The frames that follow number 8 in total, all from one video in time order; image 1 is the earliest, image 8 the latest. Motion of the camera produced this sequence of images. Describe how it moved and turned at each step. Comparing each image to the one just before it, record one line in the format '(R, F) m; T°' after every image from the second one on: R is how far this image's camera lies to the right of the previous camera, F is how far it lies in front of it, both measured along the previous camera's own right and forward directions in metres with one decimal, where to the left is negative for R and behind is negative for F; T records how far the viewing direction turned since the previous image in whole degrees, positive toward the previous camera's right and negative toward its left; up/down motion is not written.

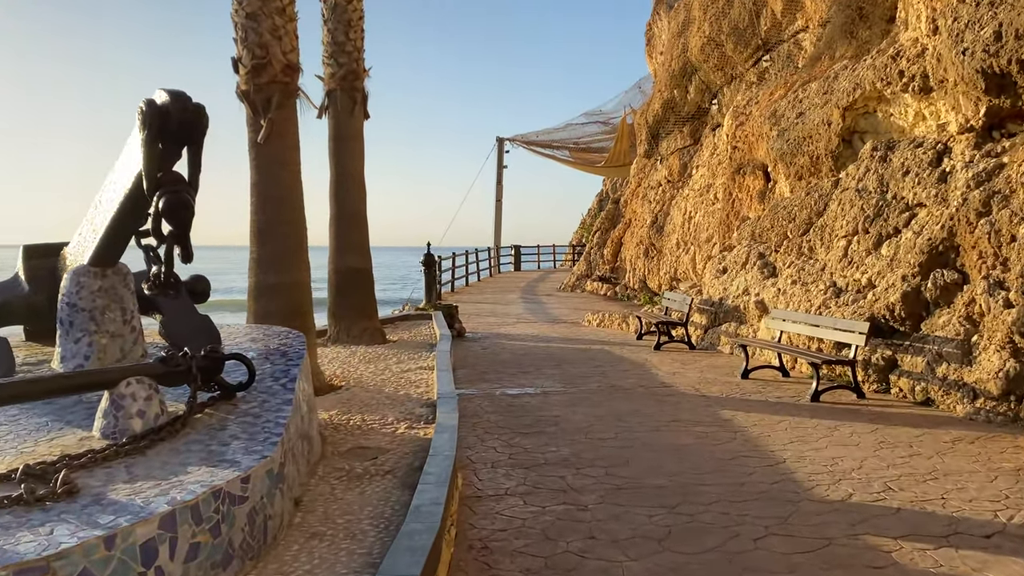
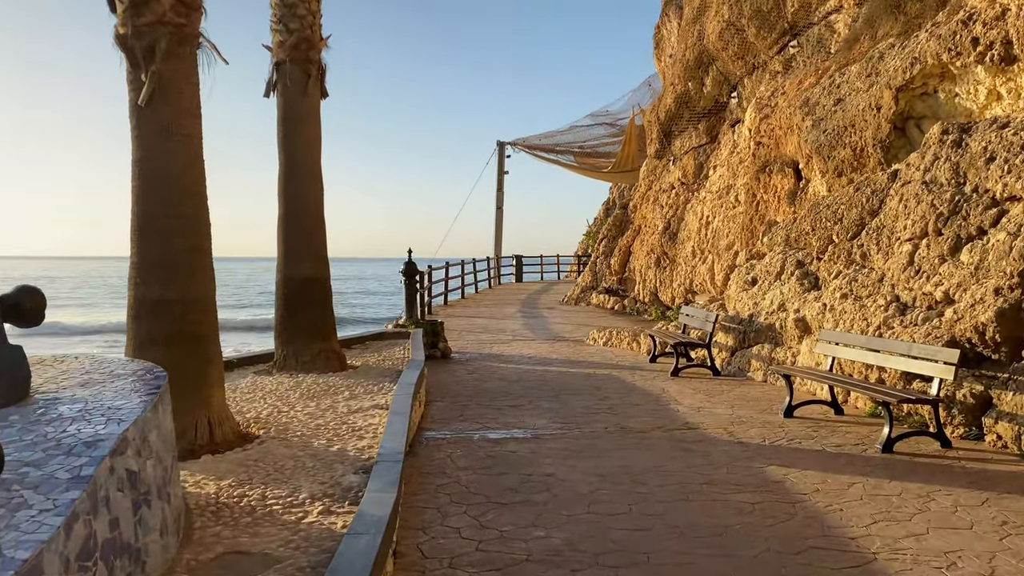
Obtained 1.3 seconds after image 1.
(+0.1, +1.3) m; 0°
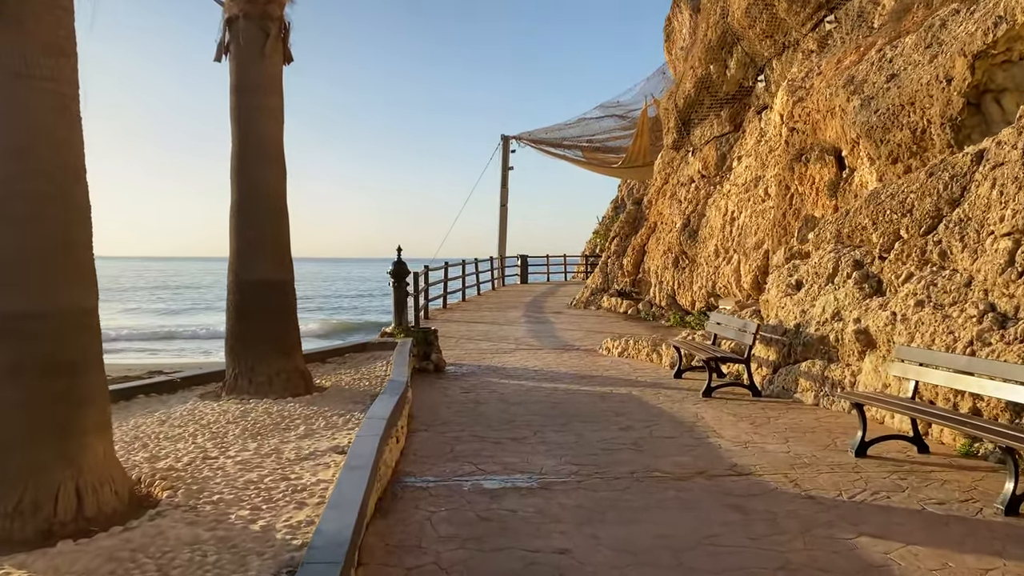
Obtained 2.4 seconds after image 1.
(0.0, +1.1) m; 0°
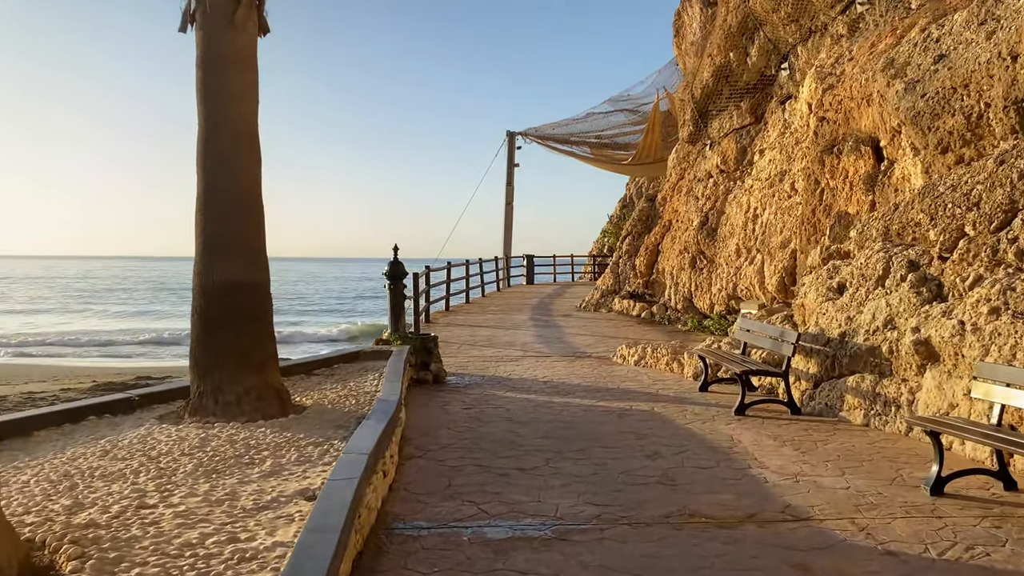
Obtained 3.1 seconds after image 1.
(0.0, +0.7) m; 0°
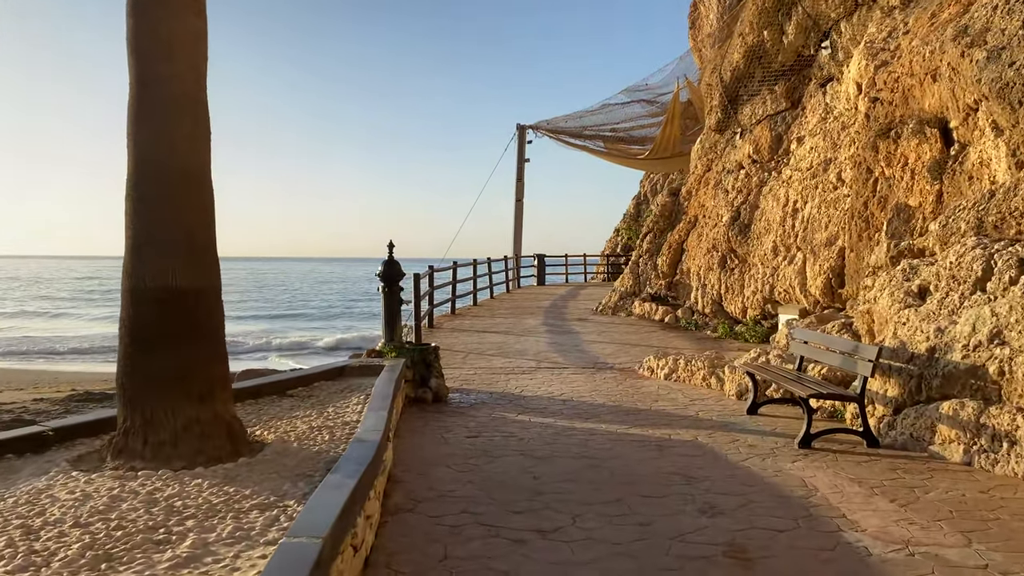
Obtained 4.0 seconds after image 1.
(0.0, +1.0) m; -1°
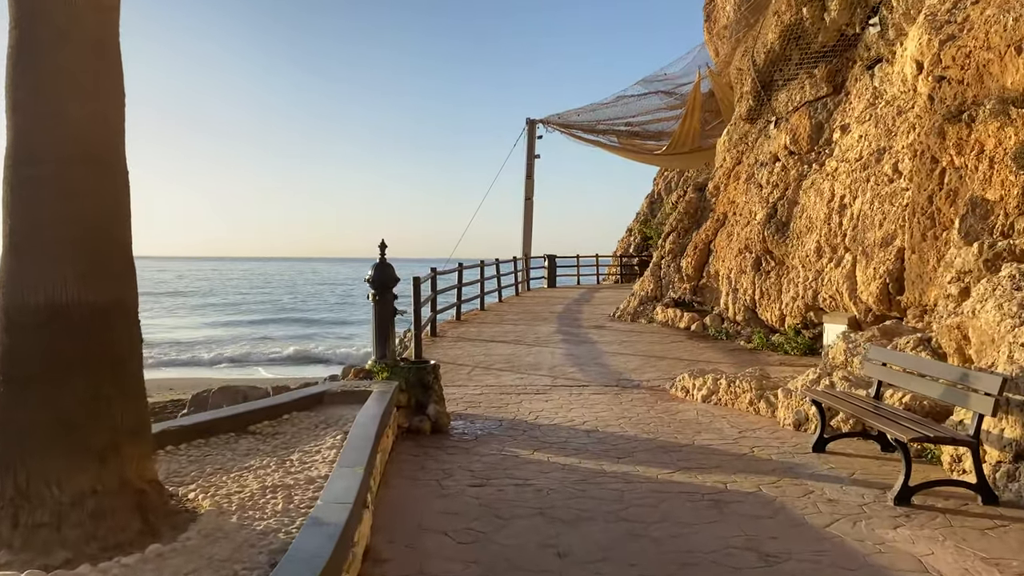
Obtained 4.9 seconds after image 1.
(0.0, +0.9) m; -1°
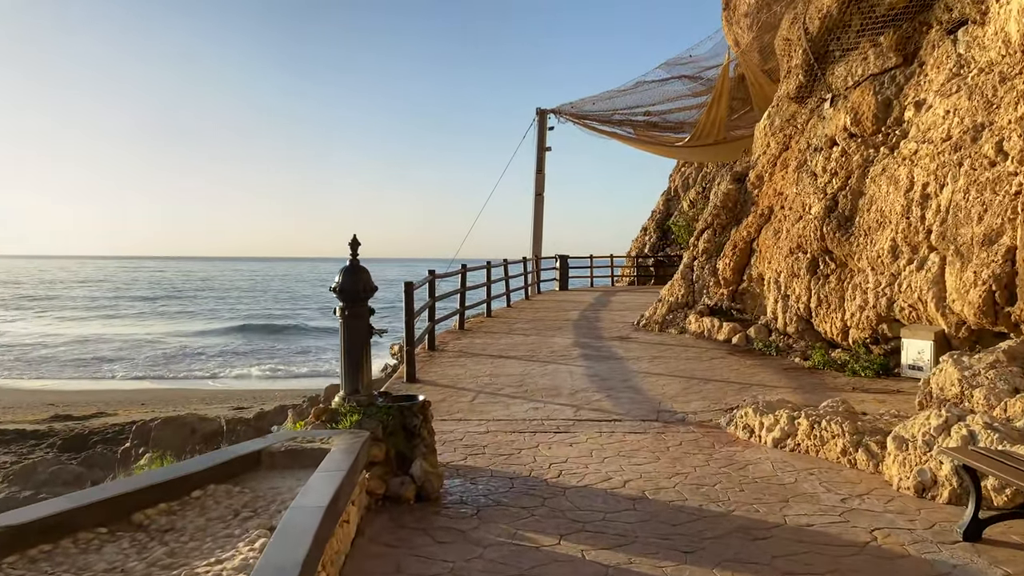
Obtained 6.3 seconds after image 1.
(0.0, +1.3) m; 0°
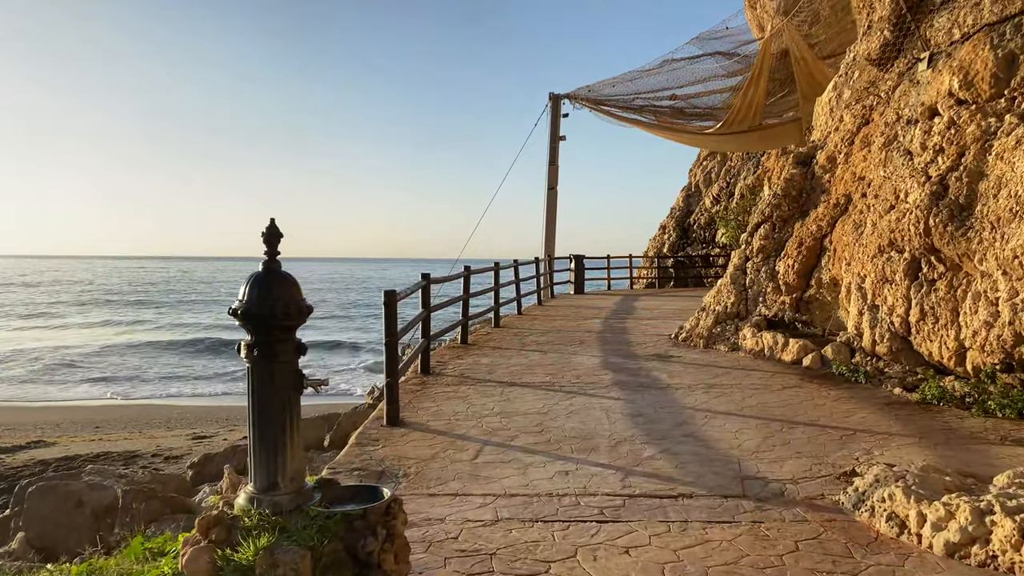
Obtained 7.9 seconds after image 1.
(-0.1, +1.6) m; 0°
